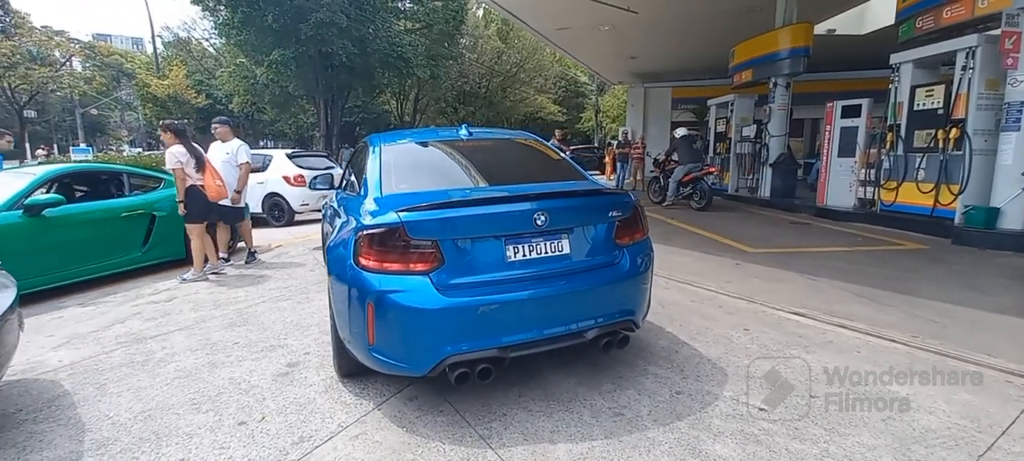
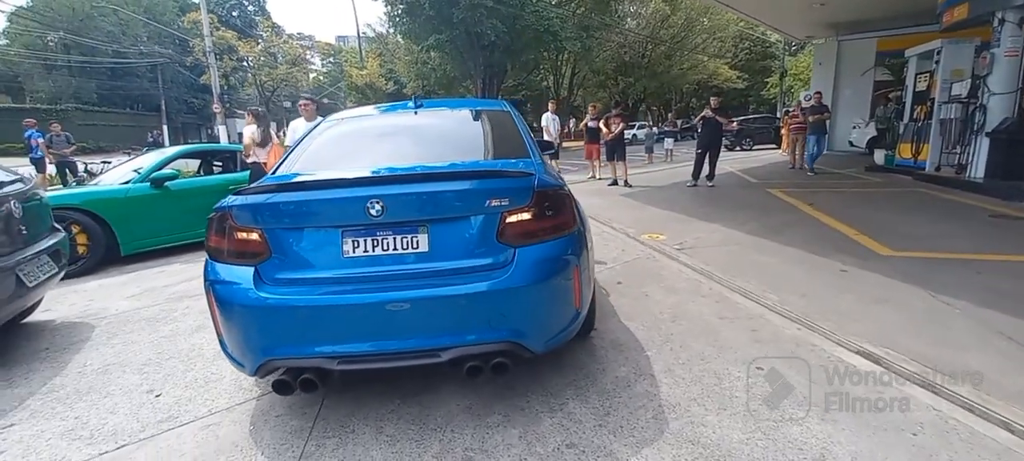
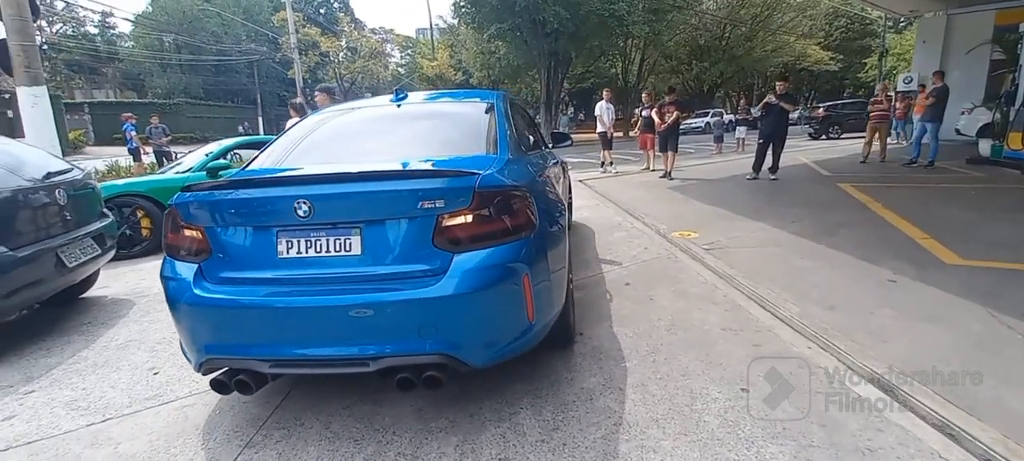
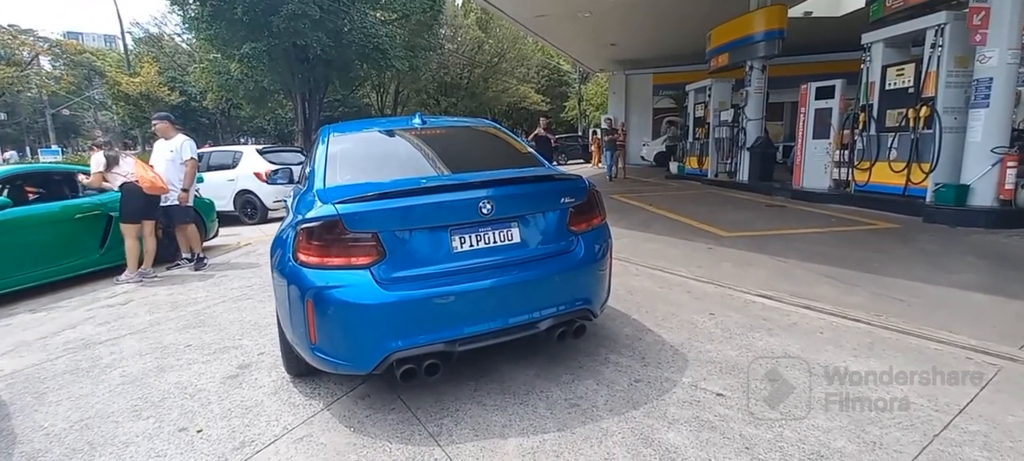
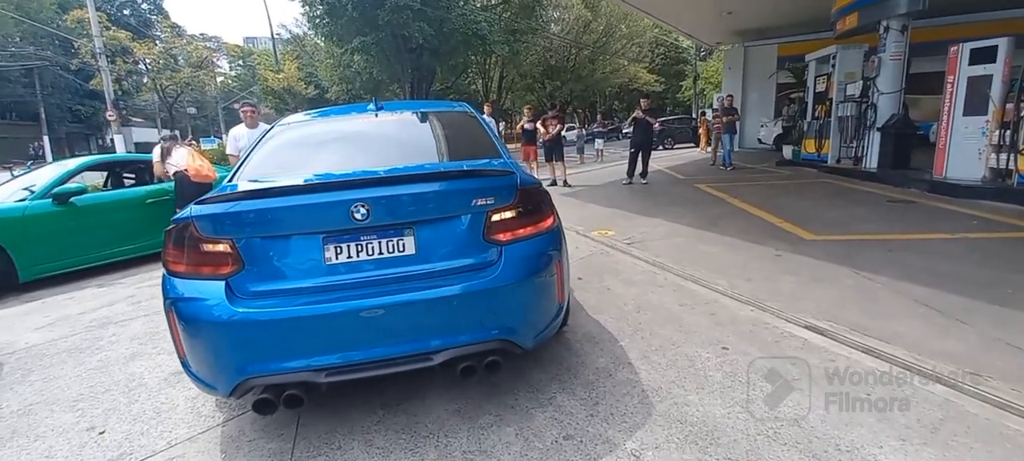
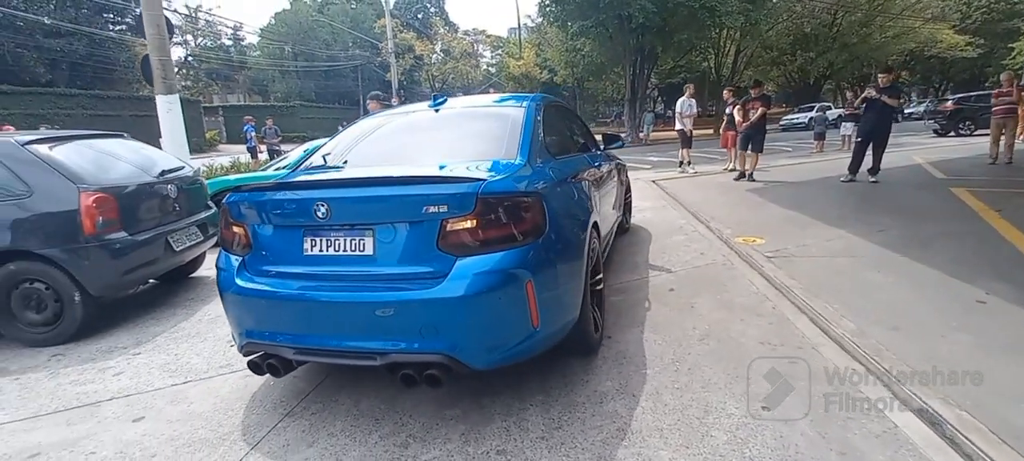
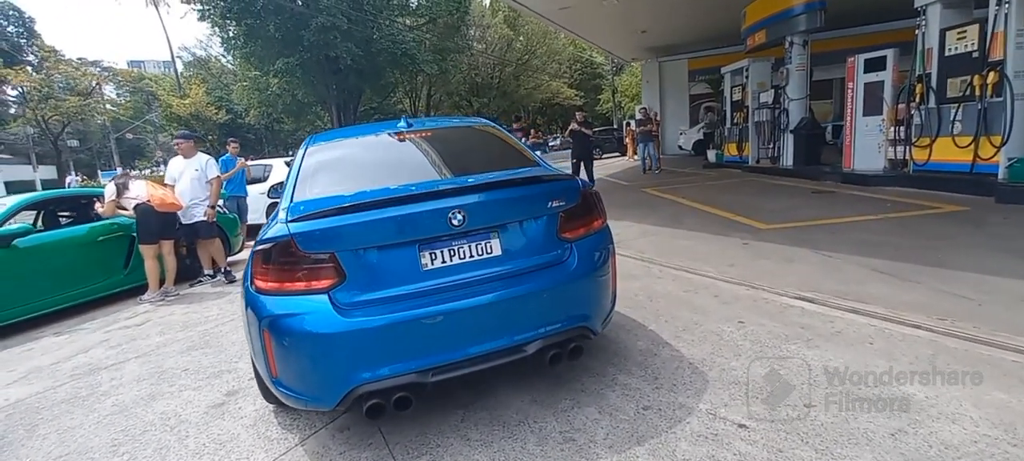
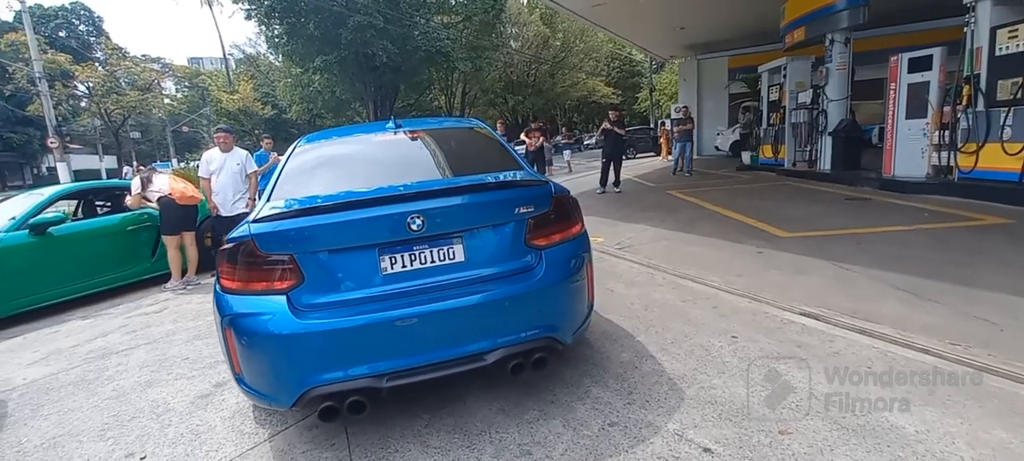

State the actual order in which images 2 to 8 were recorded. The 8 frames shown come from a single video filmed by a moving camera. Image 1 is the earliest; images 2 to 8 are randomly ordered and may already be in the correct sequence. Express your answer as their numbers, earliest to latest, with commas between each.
4, 7, 8, 5, 2, 3, 6
